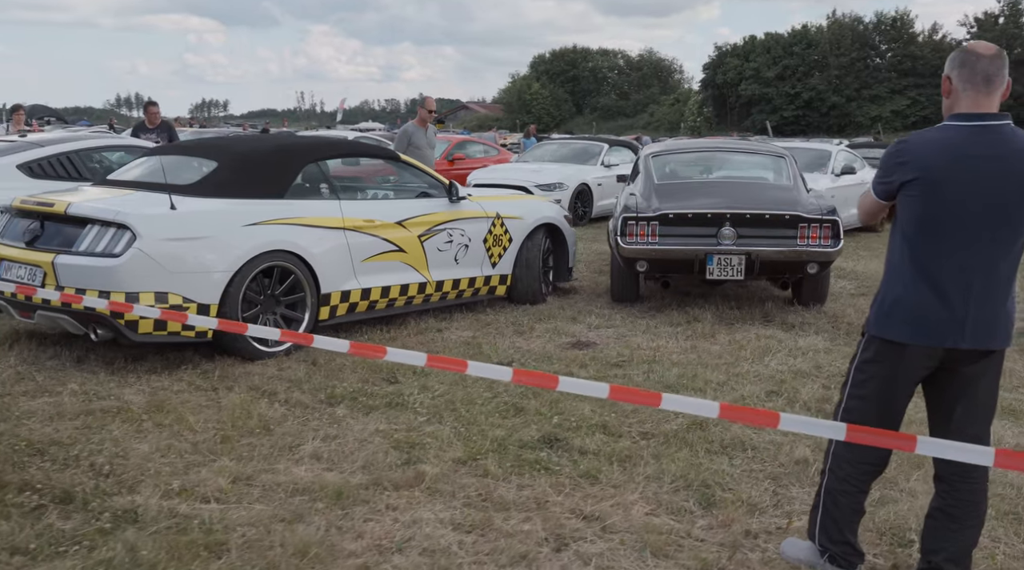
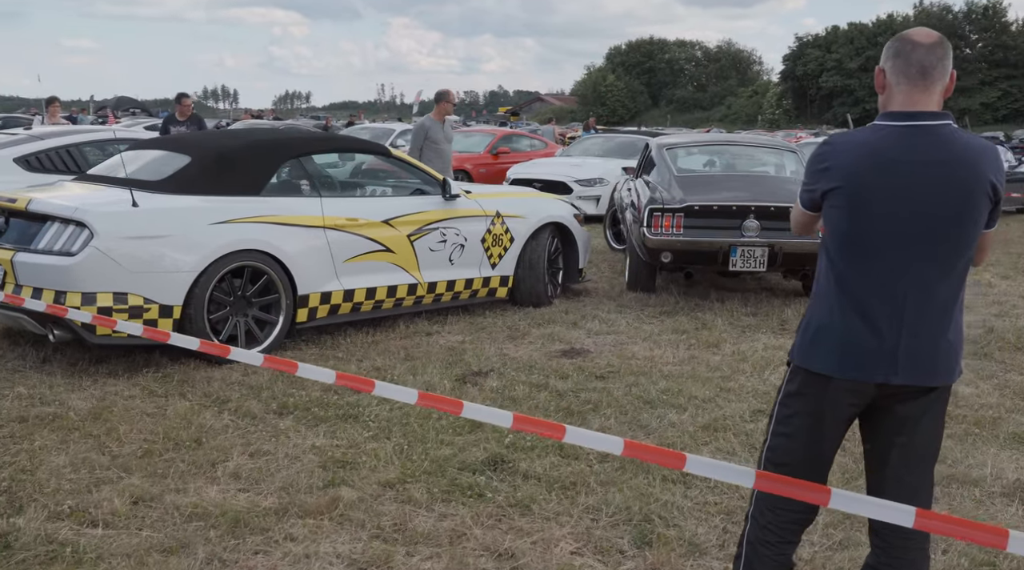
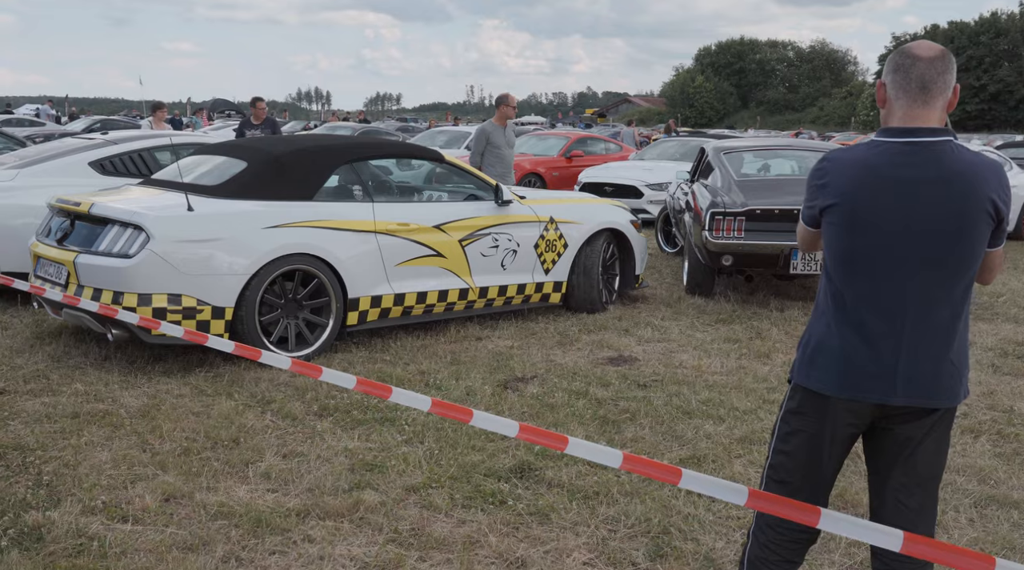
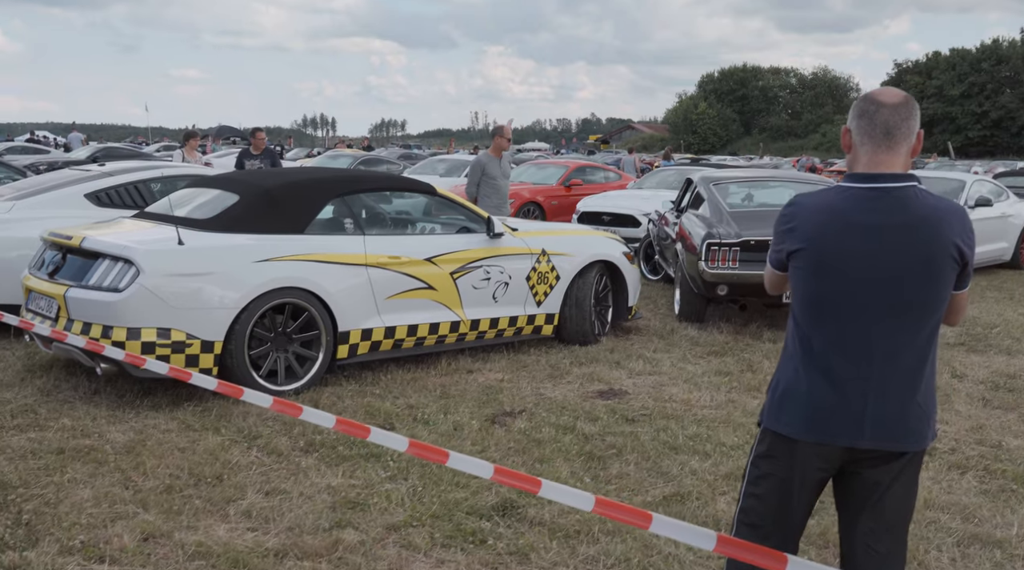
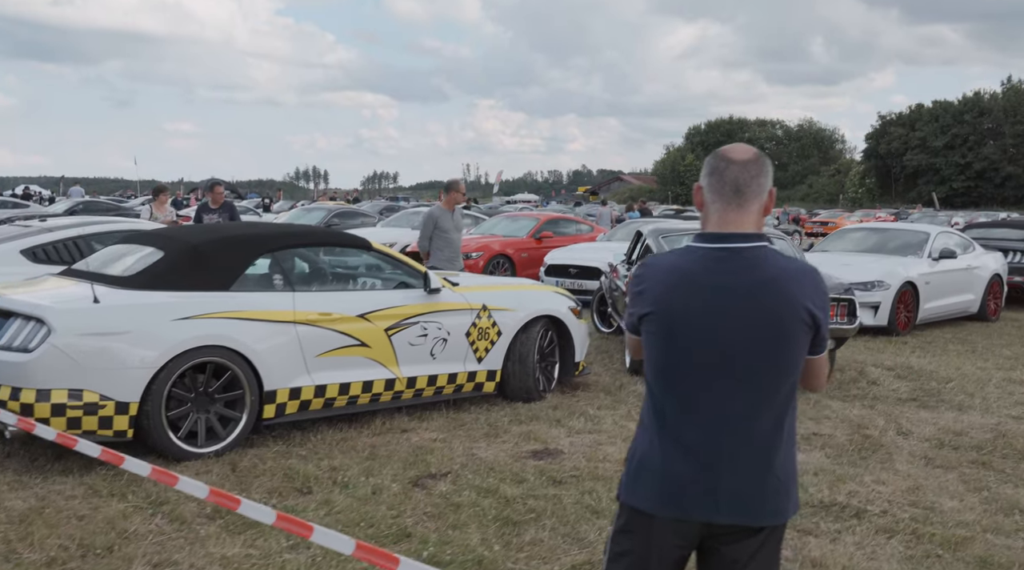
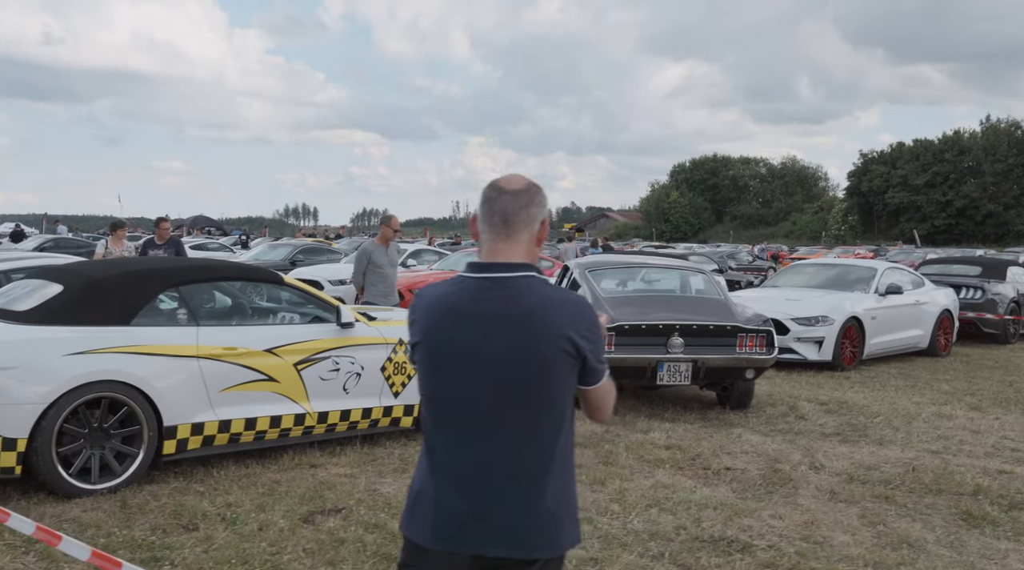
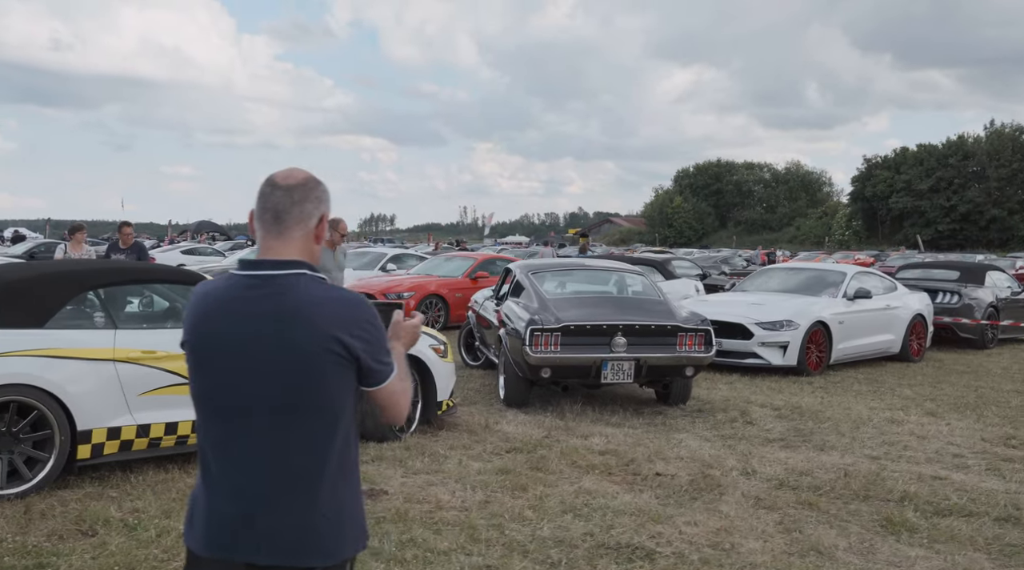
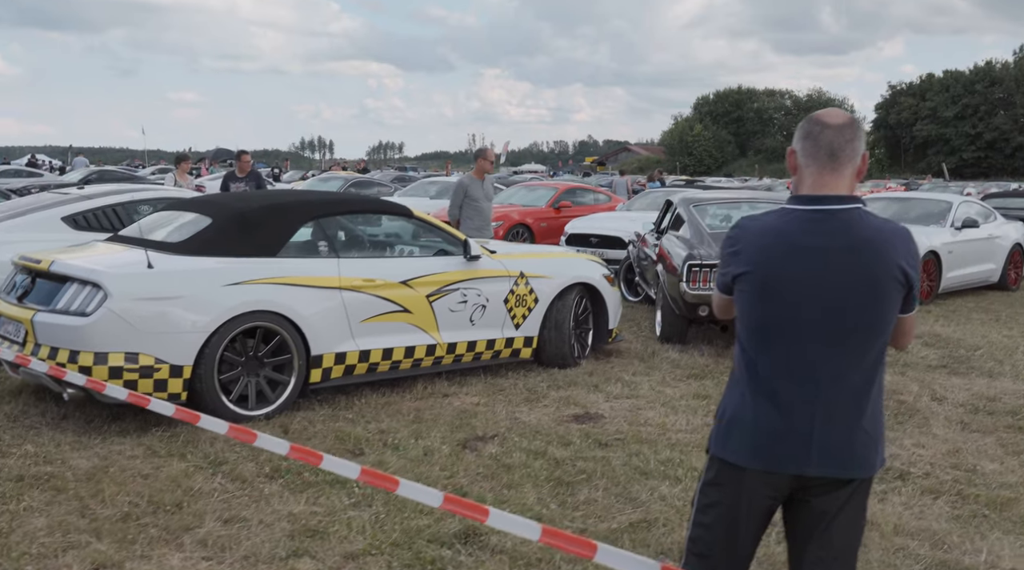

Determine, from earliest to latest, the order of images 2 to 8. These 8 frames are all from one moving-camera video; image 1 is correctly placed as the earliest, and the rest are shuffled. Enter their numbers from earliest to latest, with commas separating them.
2, 3, 4, 8, 5, 6, 7
